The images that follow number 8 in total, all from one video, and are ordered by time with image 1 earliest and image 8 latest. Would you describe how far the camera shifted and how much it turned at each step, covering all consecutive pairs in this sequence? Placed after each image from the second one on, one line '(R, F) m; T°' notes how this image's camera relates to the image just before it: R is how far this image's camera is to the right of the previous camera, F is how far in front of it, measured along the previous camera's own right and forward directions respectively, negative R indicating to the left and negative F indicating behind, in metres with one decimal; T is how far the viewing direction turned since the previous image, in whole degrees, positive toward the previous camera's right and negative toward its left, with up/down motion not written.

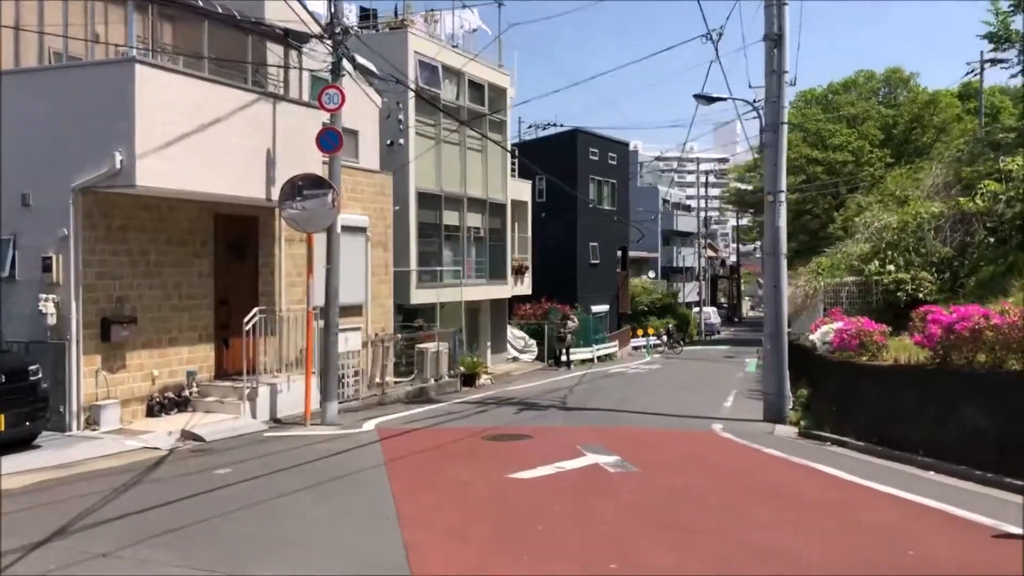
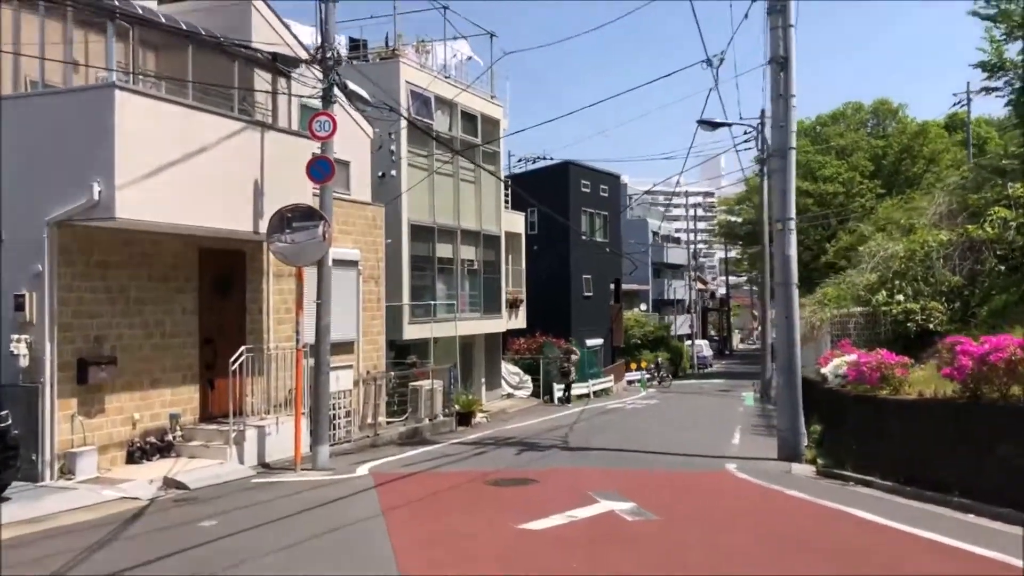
(-0.2, +0.6) m; +1°
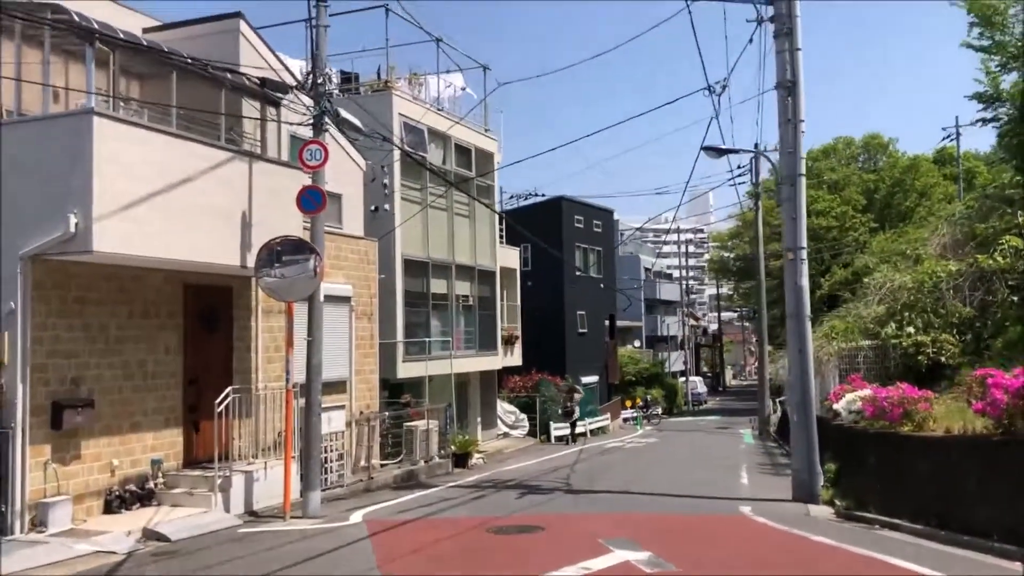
(-0.1, +0.6) m; +1°
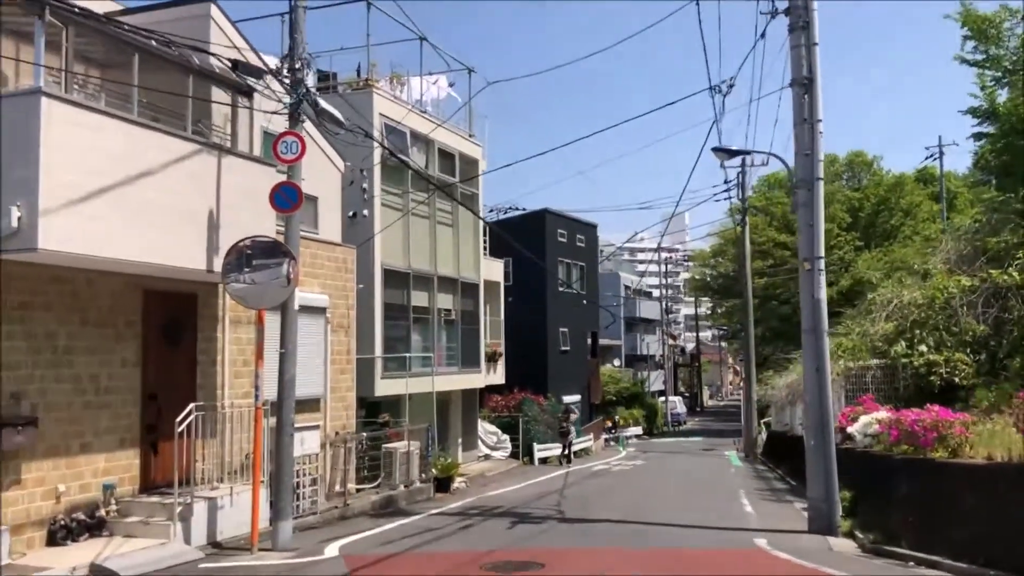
(-0.2, +1.1) m; +2°
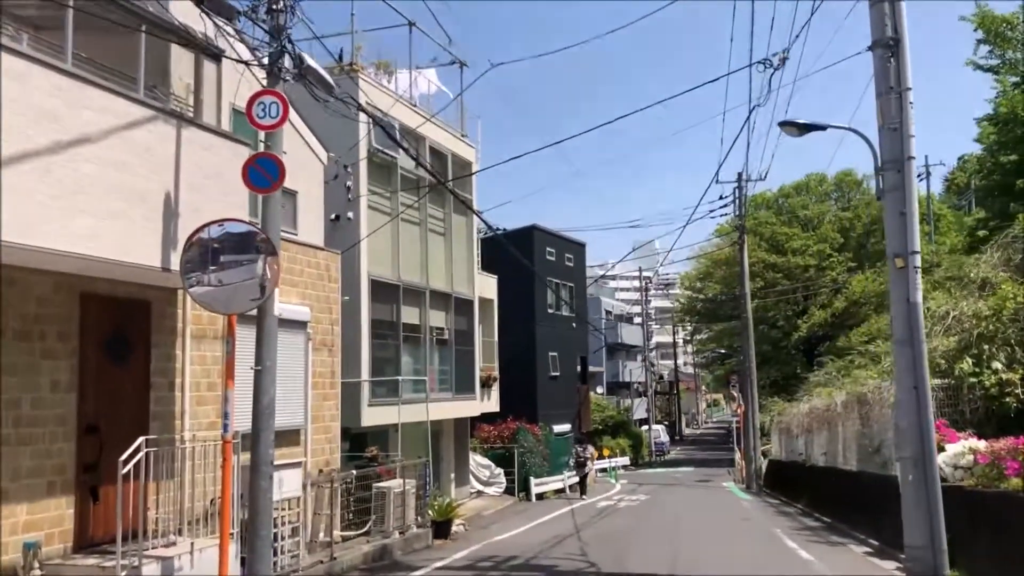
(-0.6, +2.2) m; +2°
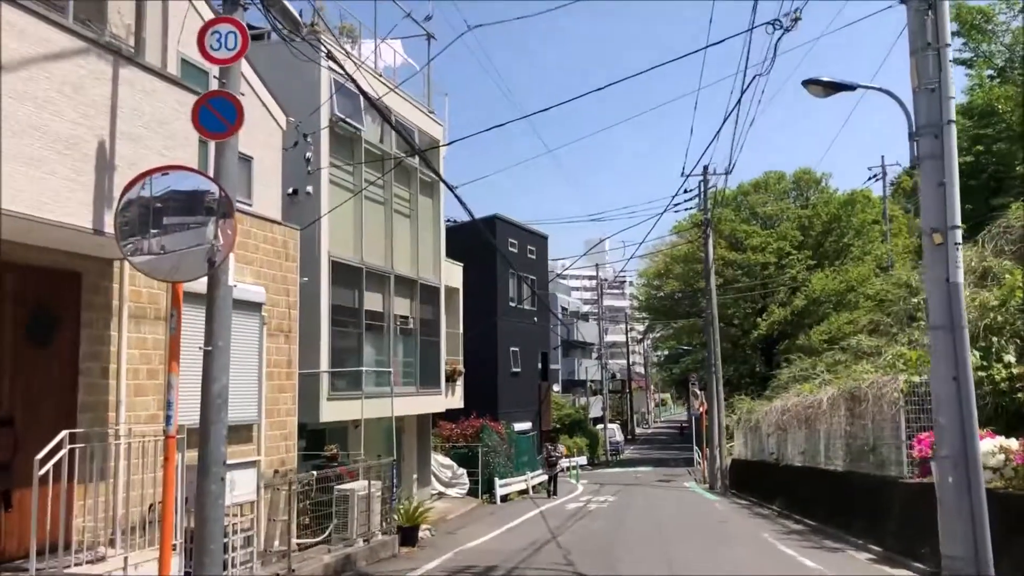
(-0.4, +1.2) m; +3°
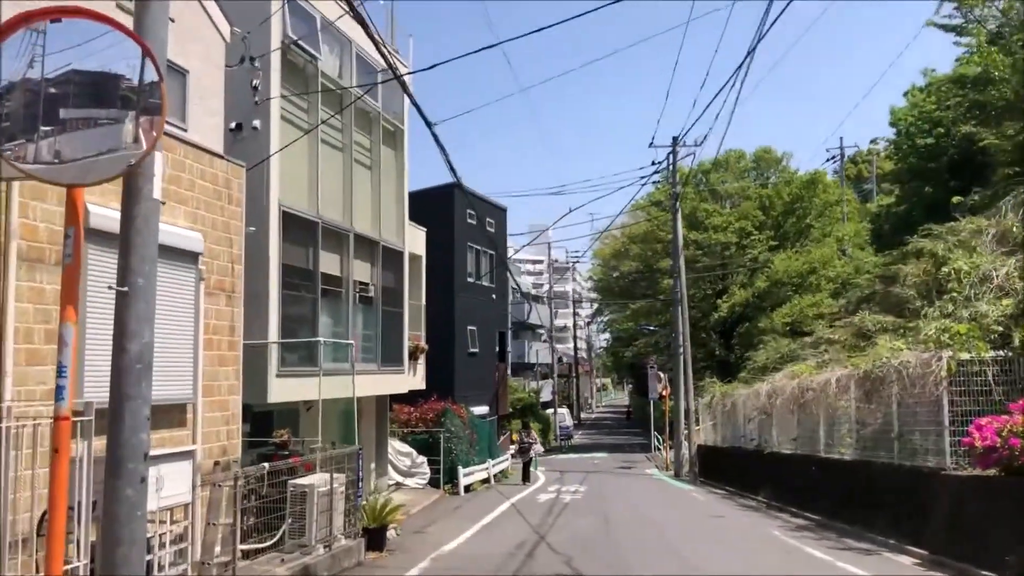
(-0.5, +2.0) m; +4°
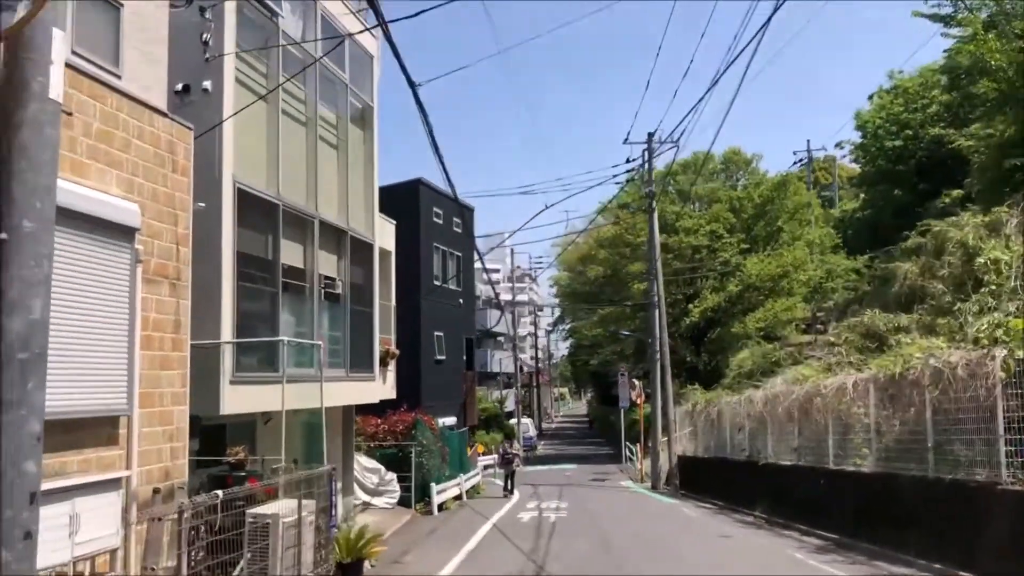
(-0.4, +1.6) m; +3°
